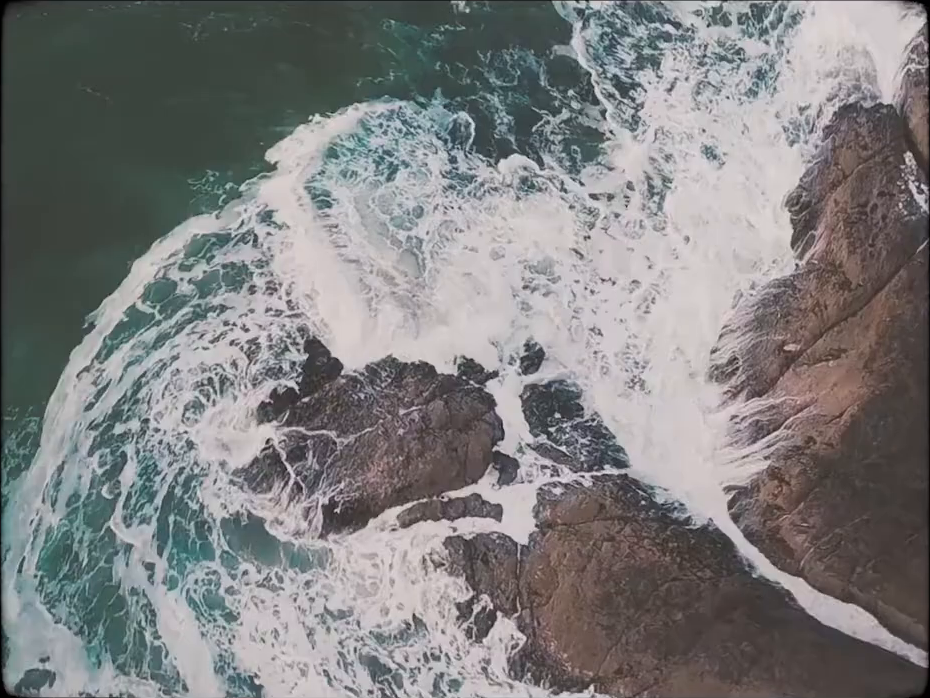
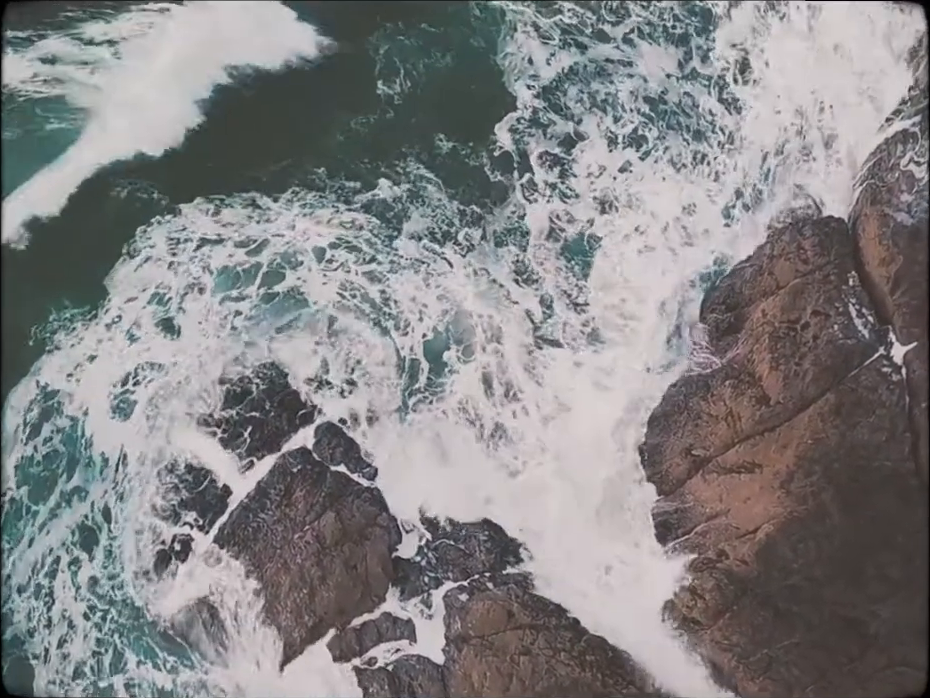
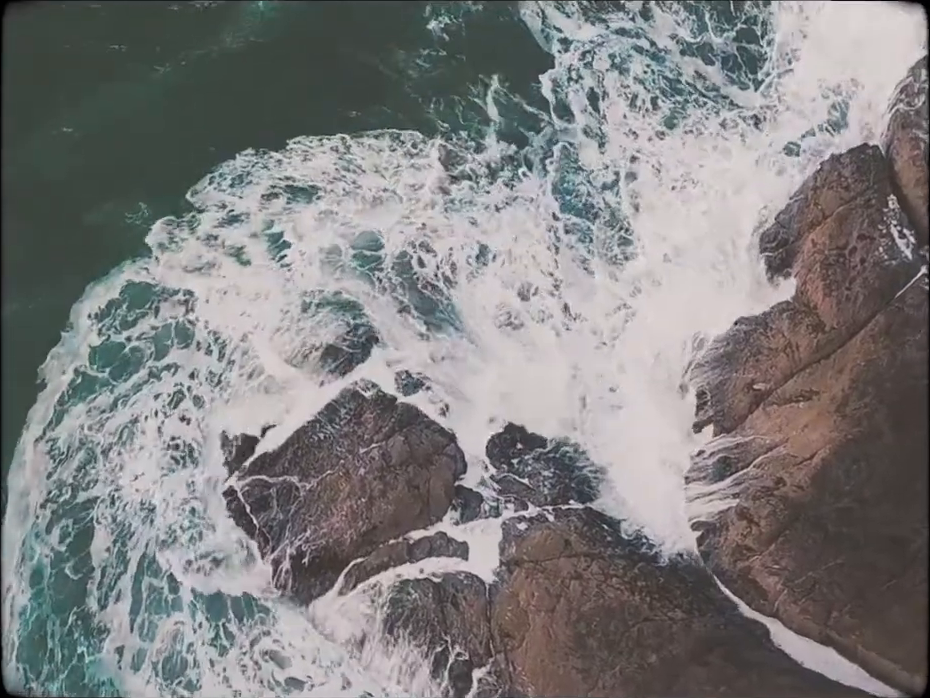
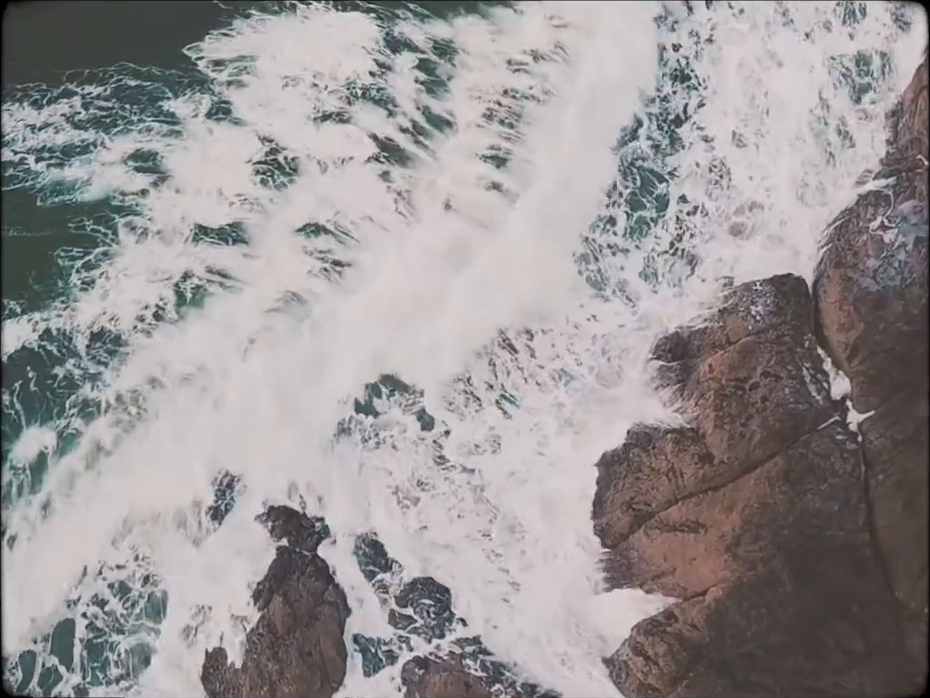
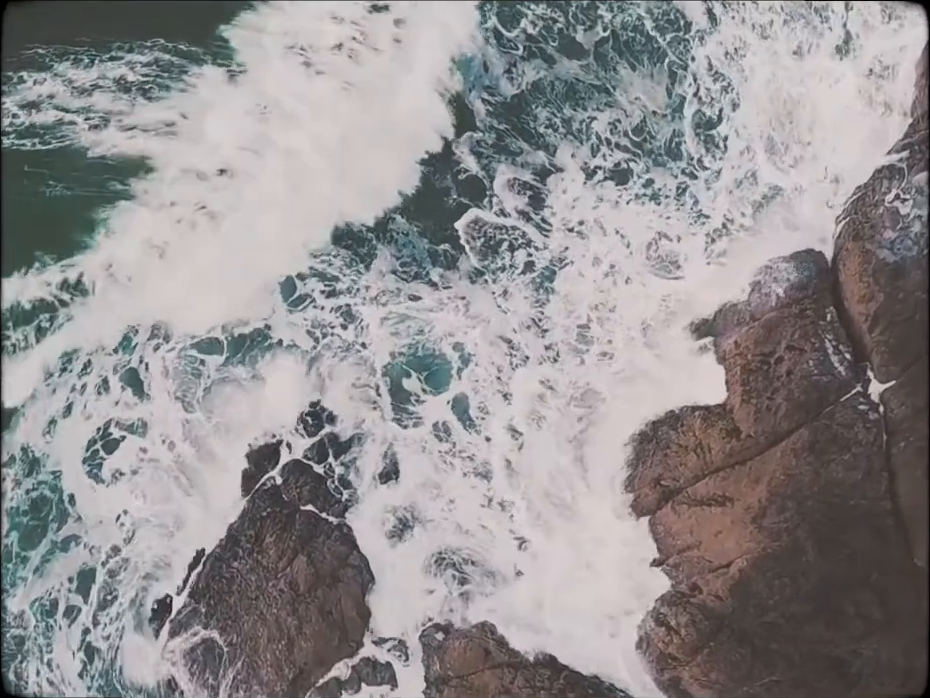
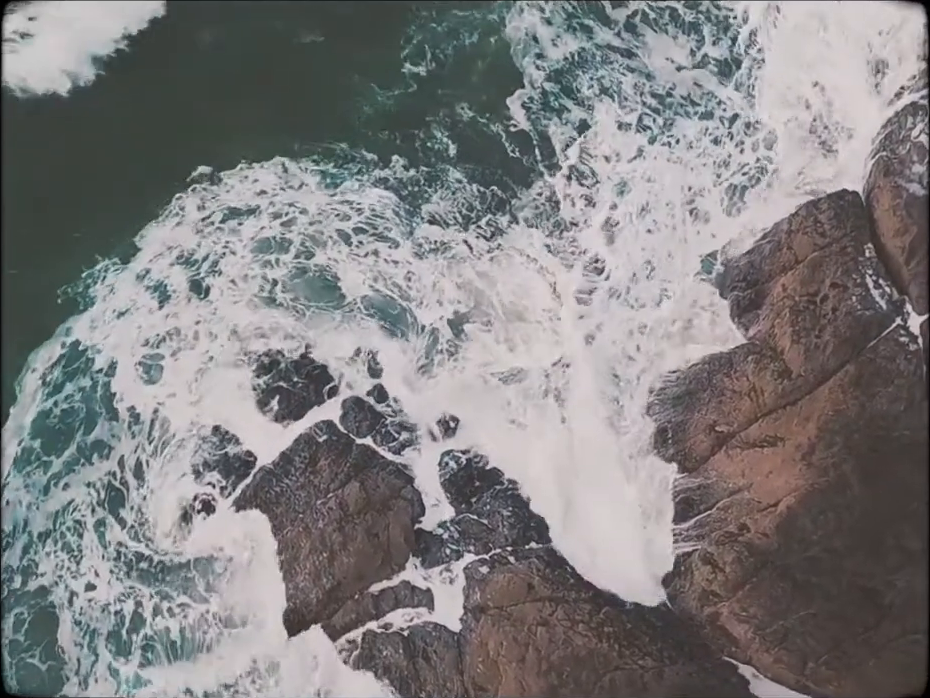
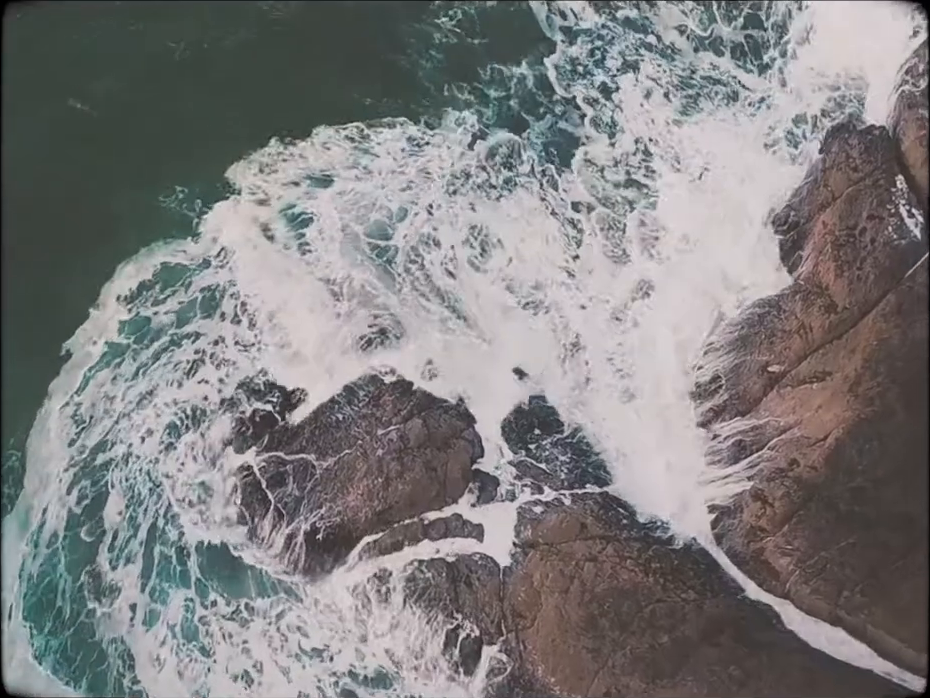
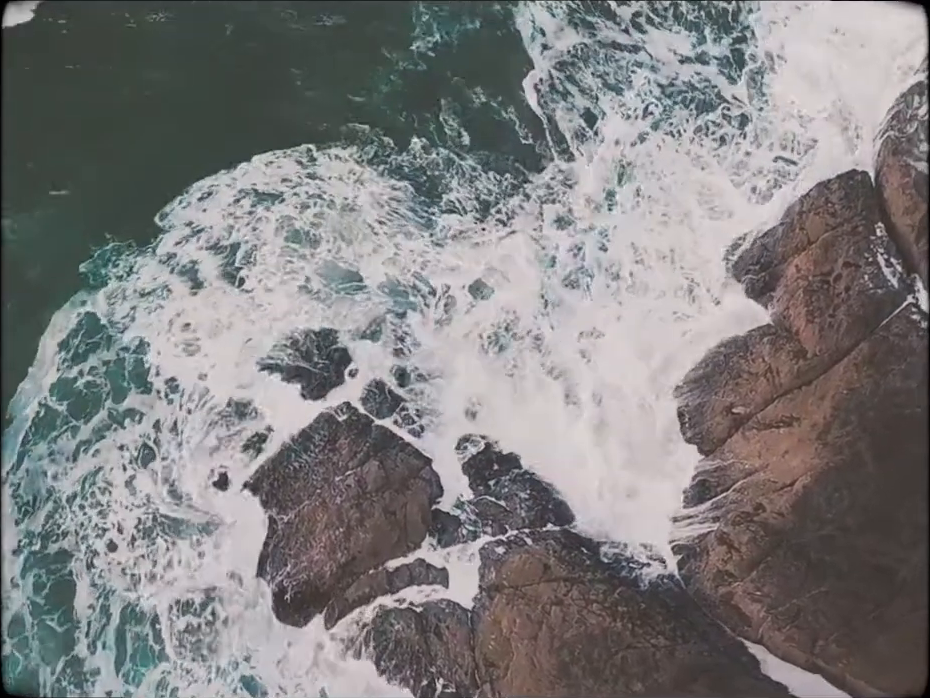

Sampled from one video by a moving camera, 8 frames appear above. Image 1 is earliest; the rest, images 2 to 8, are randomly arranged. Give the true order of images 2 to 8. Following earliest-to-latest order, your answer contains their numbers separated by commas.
7, 3, 8, 6, 2, 5, 4
